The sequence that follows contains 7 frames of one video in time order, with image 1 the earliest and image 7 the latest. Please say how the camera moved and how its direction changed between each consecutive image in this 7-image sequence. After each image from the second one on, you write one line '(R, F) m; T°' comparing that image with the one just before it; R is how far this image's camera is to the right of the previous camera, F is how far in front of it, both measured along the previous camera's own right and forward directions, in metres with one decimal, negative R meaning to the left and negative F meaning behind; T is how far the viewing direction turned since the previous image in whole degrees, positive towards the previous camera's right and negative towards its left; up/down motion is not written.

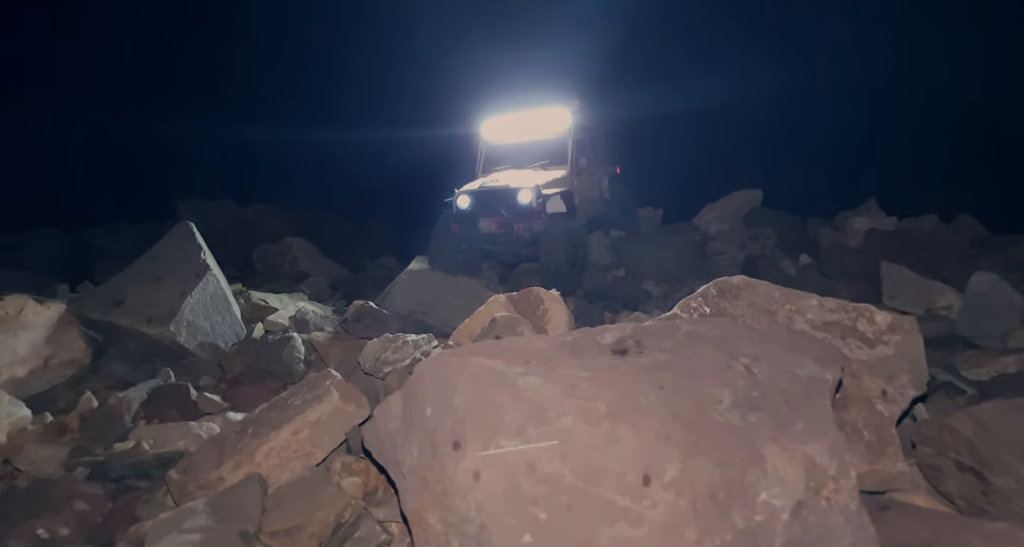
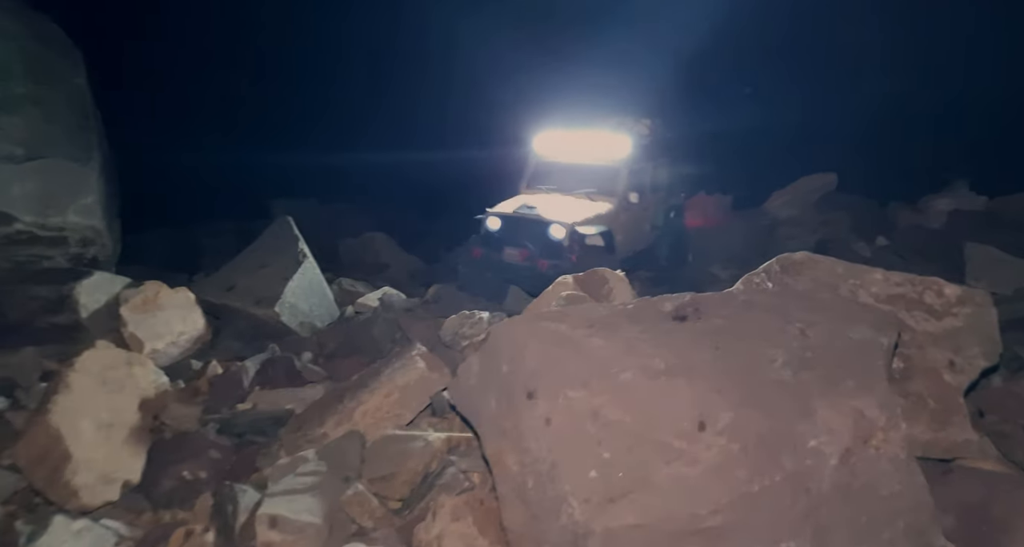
(0.0, -0.3) m; -7°
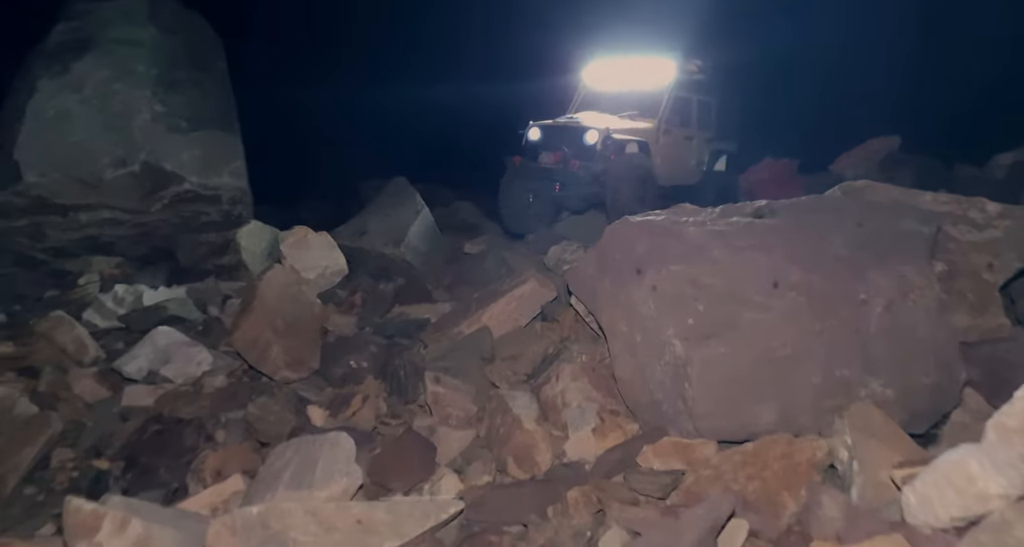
(-0.4, -1.0) m; -5°
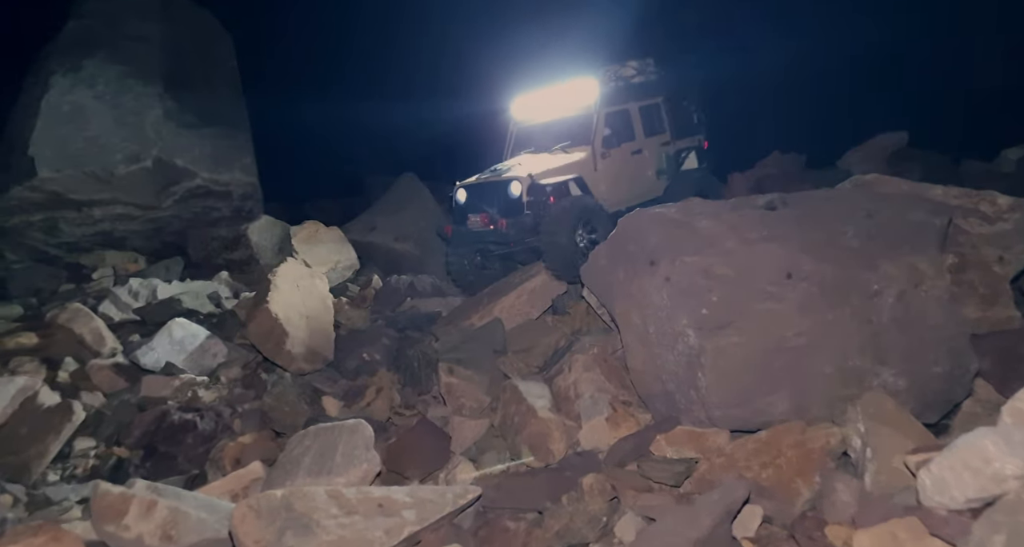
(-0.1, 0.0) m; 0°
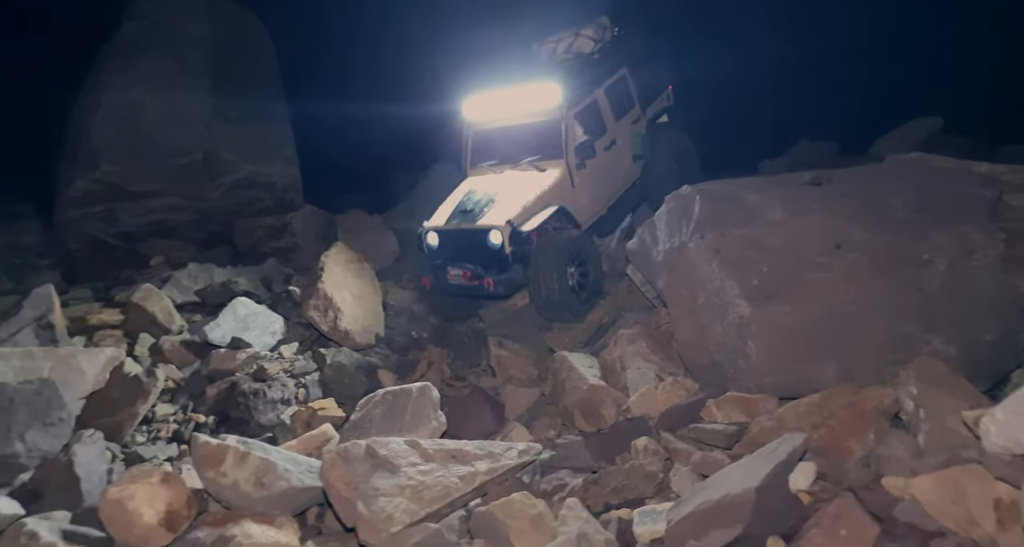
(-0.2, -0.2) m; -2°
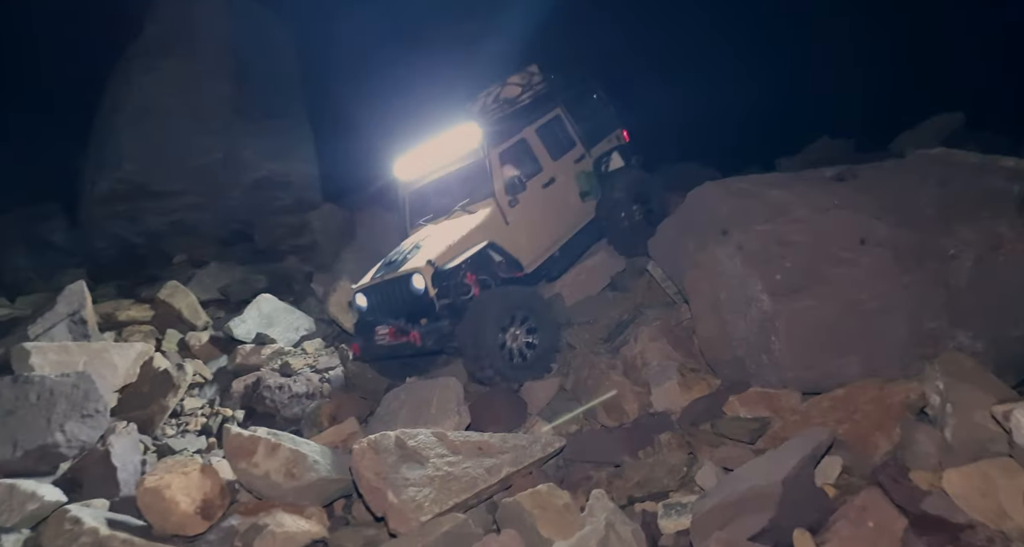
(-0.1, 0.0) m; -1°
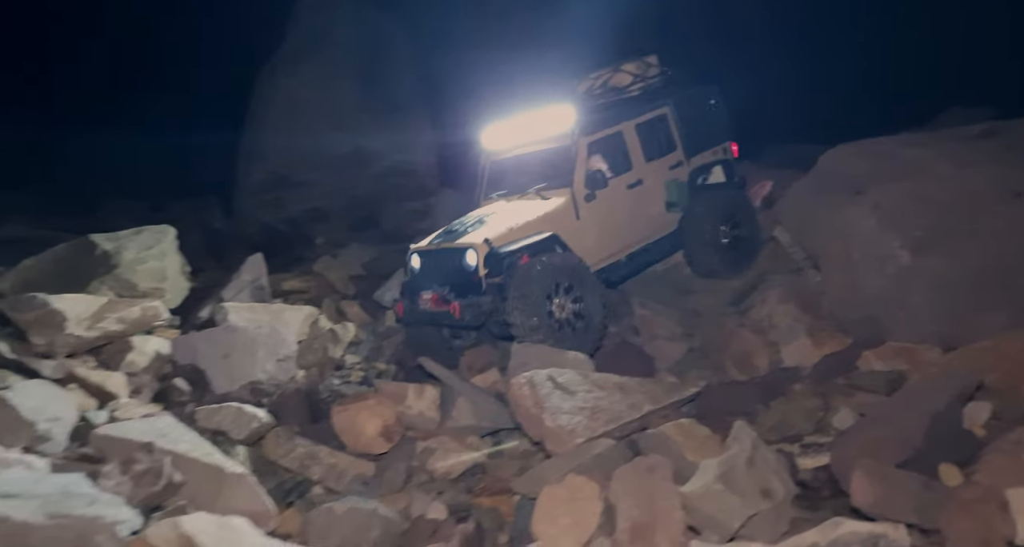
(-0.2, -0.3) m; -9°
